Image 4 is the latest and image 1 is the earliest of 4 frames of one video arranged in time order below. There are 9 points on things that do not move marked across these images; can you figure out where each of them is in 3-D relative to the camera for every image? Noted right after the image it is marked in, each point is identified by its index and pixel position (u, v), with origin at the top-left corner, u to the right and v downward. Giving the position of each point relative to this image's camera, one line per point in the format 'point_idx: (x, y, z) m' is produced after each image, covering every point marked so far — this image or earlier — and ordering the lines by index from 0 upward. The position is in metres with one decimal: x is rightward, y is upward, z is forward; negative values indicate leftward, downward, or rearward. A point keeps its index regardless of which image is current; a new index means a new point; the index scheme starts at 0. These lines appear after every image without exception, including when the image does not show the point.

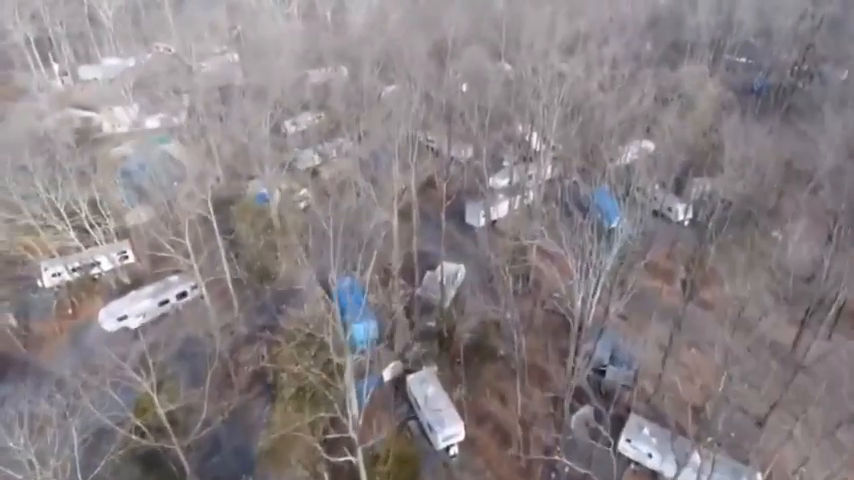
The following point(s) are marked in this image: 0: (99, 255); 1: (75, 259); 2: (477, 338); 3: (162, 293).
0: (-11.0, -0.5, +18.2) m
1: (-11.7, -0.7, +17.9) m
2: (+1.5, -3.1, +16.2) m
3: (-8.8, -1.9, +17.9) m
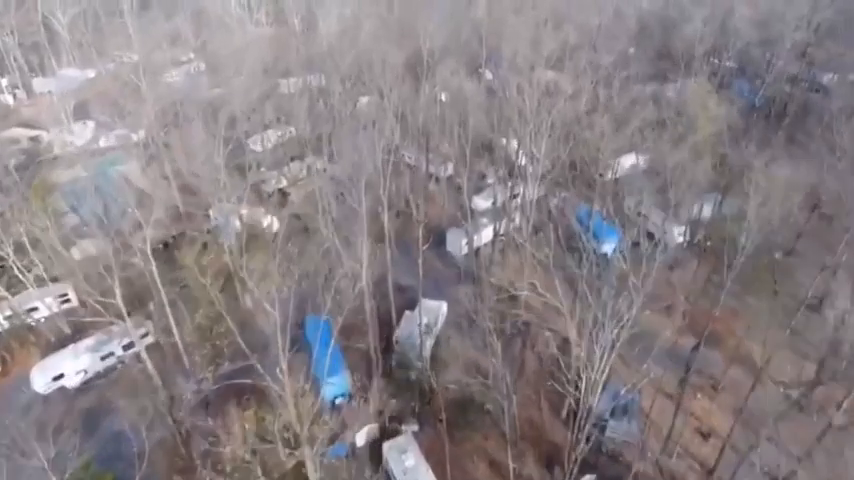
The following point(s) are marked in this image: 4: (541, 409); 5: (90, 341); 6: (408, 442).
0: (-11.7, -1.8, +16.1) m
1: (-12.3, -2.0, +15.9) m
2: (+0.9, -4.1, +14.6) m
3: (-9.4, -3.1, +15.9) m
4: (+3.0, -4.4, +14.3) m
5: (-10.0, -3.0, +16.1) m
6: (-0.4, -4.6, +12.6) m
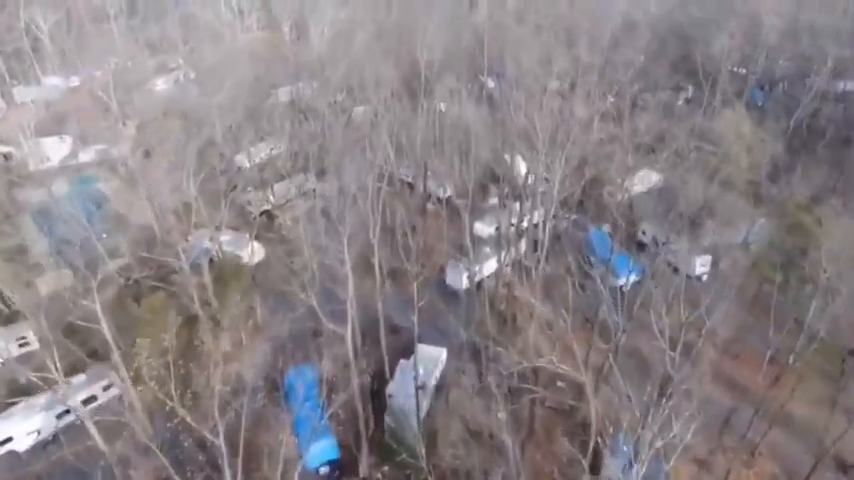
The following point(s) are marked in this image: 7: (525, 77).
0: (-11.7, -2.8, +14.5) m
1: (-12.4, -3.0, +14.3) m
2: (+0.9, -5.1, +13.0) m
3: (-9.5, -4.1, +14.2) m
4: (+2.9, -5.4, +12.7) m
5: (-10.0, -4.0, +14.4) m
6: (-0.5, -5.6, +10.9) m
7: (+3.5, +5.9, +19.4) m
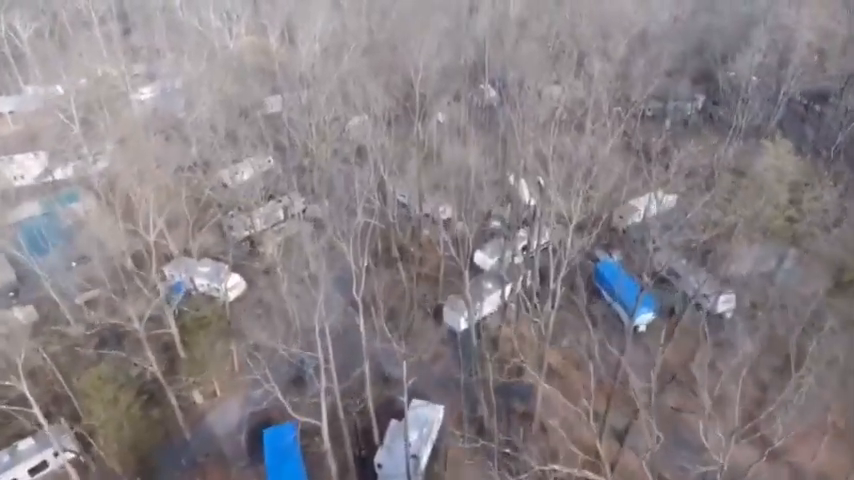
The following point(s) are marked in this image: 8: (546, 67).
0: (-11.9, -3.9, +12.9) m
1: (-12.5, -4.0, +12.7) m
2: (+0.7, -6.1, +11.4) m
3: (-9.6, -5.2, +12.6) m
4: (+2.8, -6.4, +11.1) m
5: (-10.2, -5.1, +12.8) m
6: (-0.6, -6.7, +9.3) m
7: (+3.3, +4.9, +17.8) m
8: (+4.1, +6.6, +19.4) m
